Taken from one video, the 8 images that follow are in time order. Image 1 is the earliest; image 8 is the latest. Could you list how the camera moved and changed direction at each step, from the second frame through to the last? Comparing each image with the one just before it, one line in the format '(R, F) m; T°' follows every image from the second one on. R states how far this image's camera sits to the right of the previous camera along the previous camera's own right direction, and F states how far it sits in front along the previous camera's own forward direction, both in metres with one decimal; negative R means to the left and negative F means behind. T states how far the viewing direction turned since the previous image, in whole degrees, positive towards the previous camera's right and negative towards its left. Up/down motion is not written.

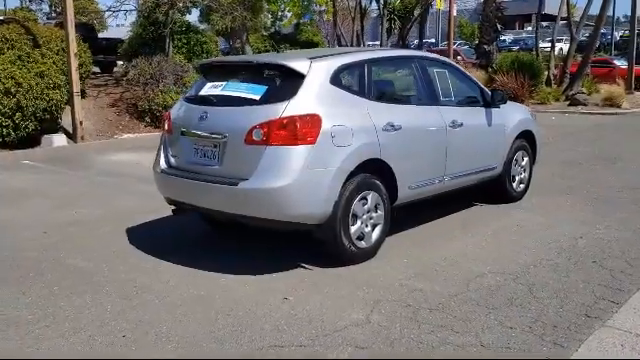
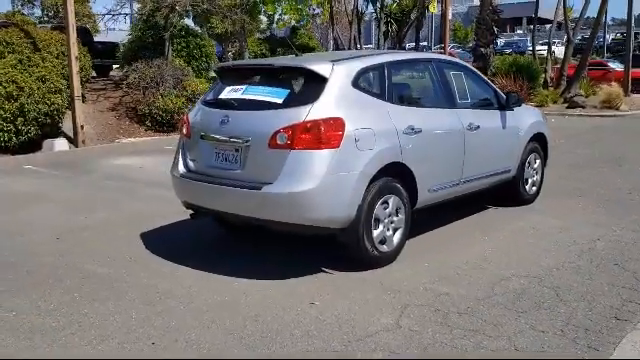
(-0.3, 0.0) m; +1°
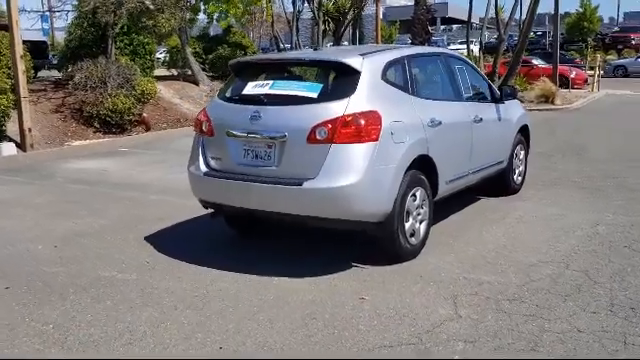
(-1.0, +0.1) m; +7°
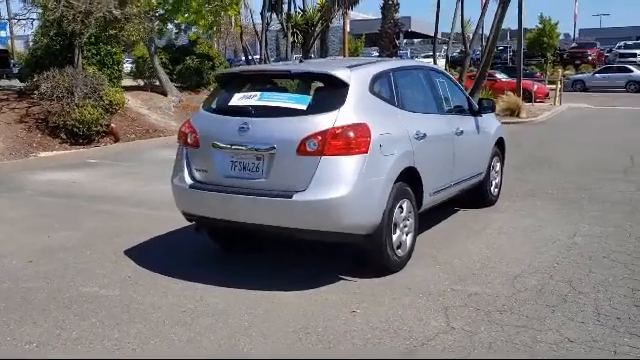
(-0.2, 0.0) m; +3°
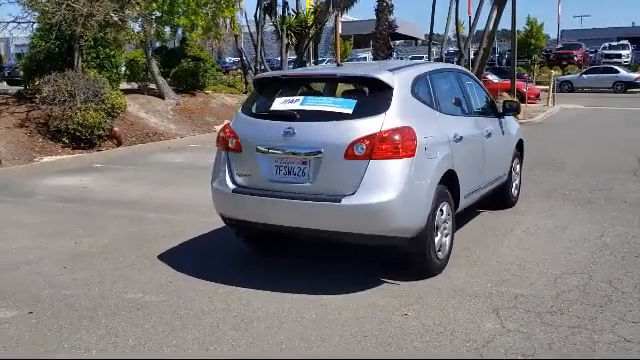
(-0.5, 0.0) m; +1°
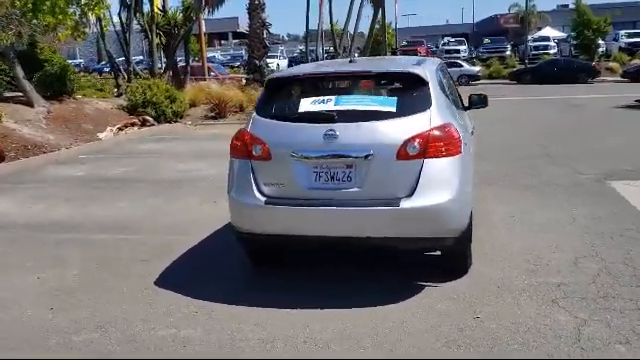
(-1.6, +0.6) m; +14°
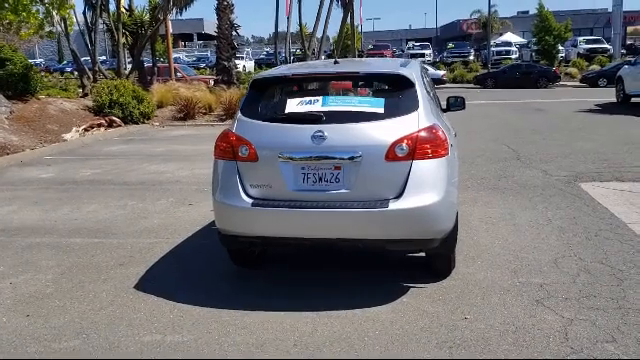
(-0.2, +0.1) m; +3°
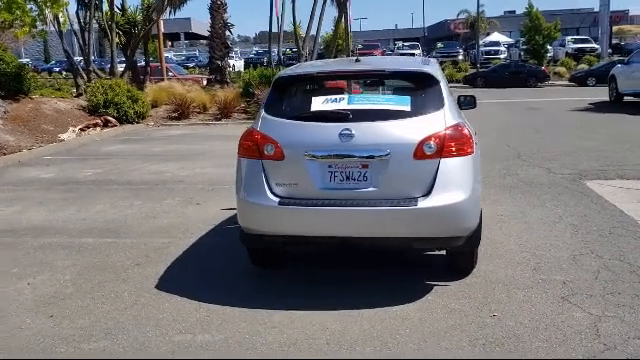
(-0.3, 0.0) m; +1°
